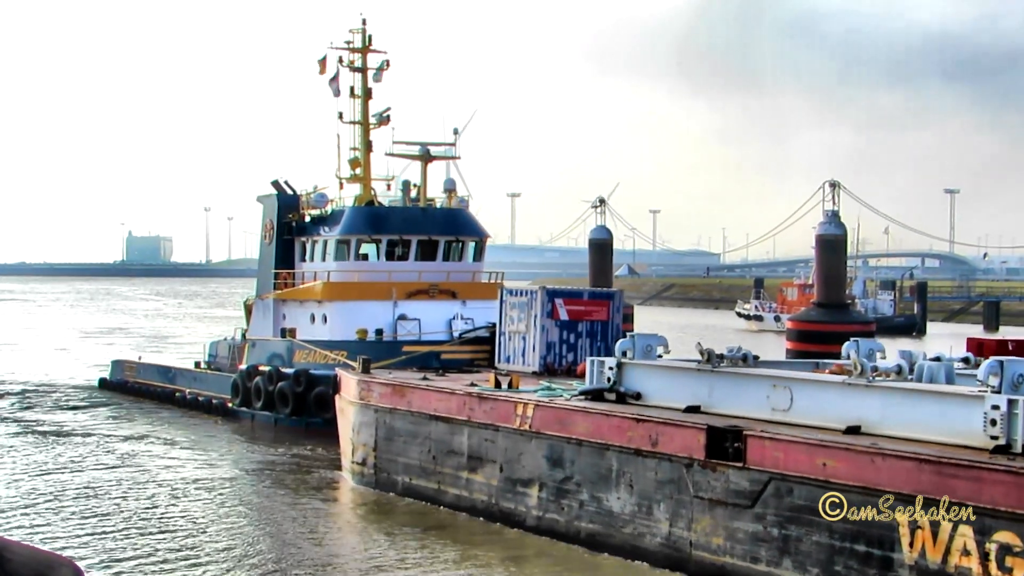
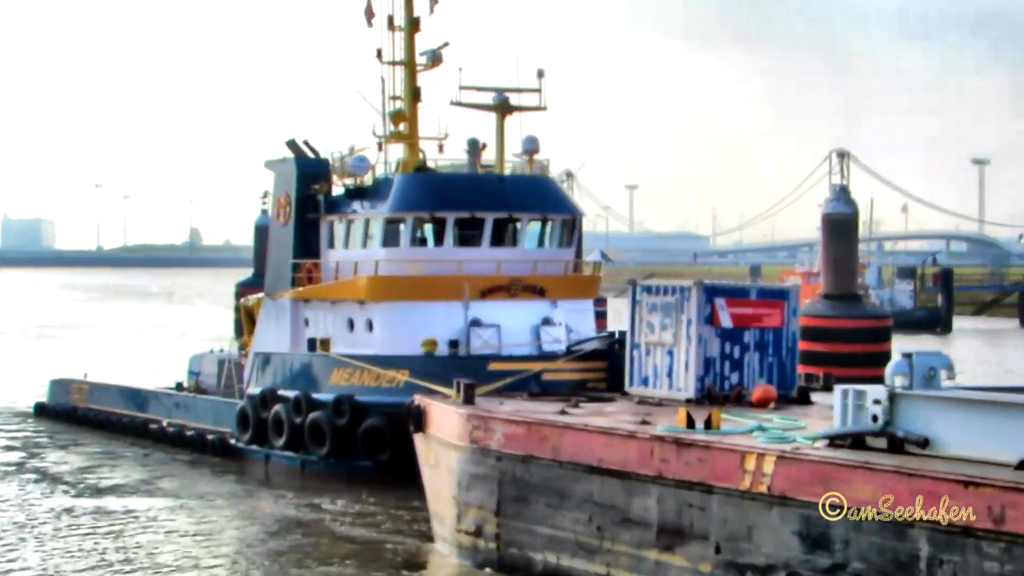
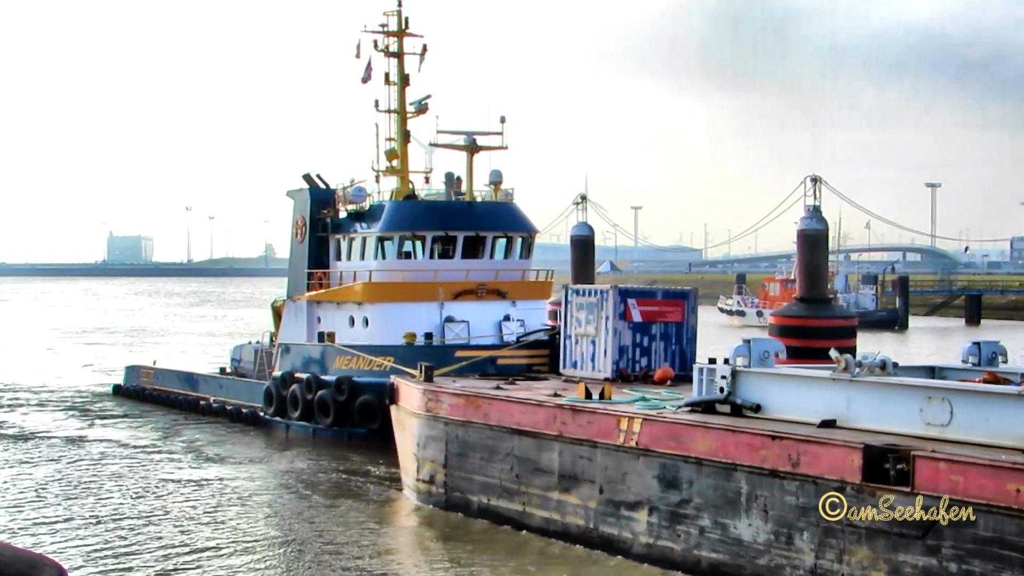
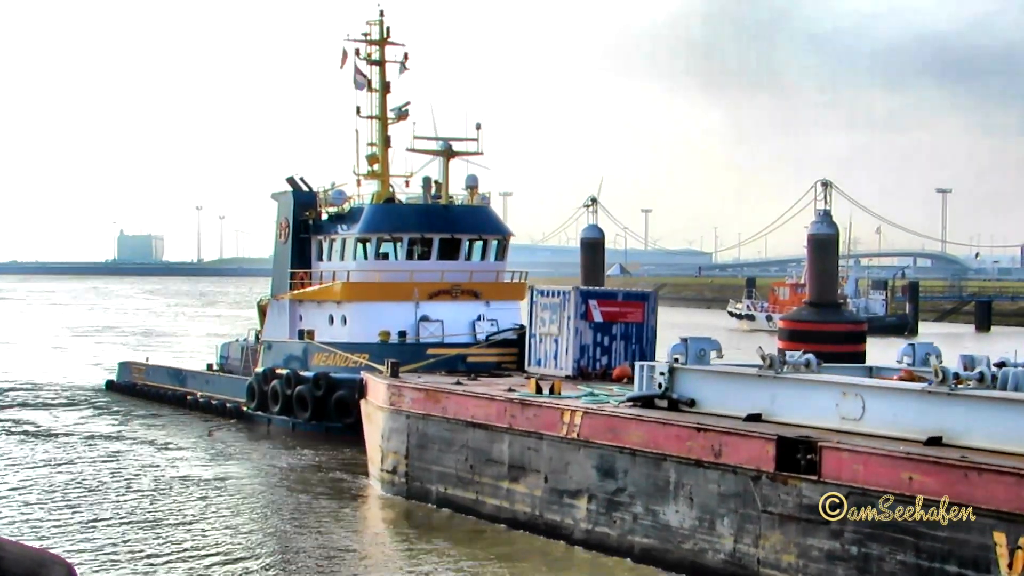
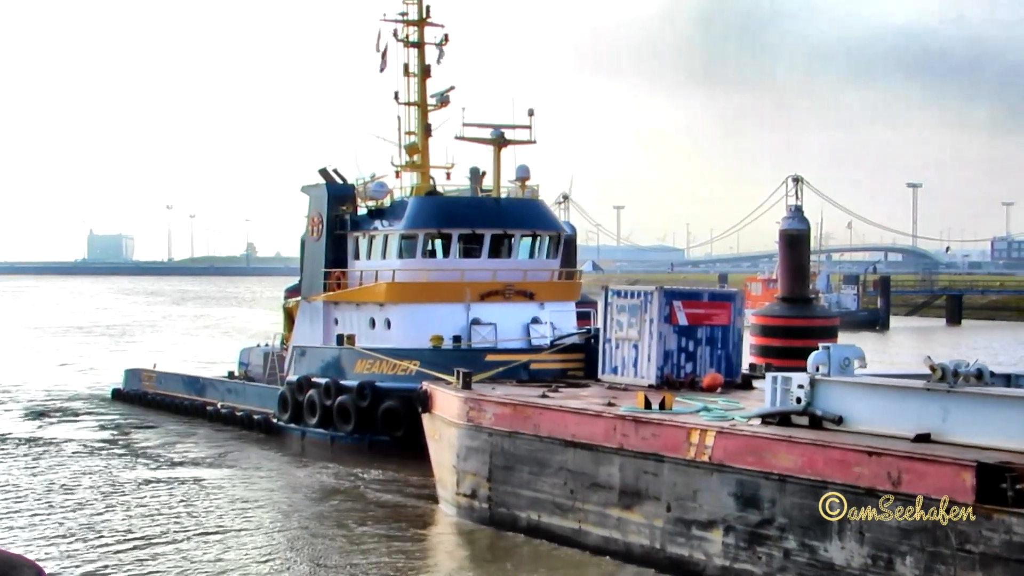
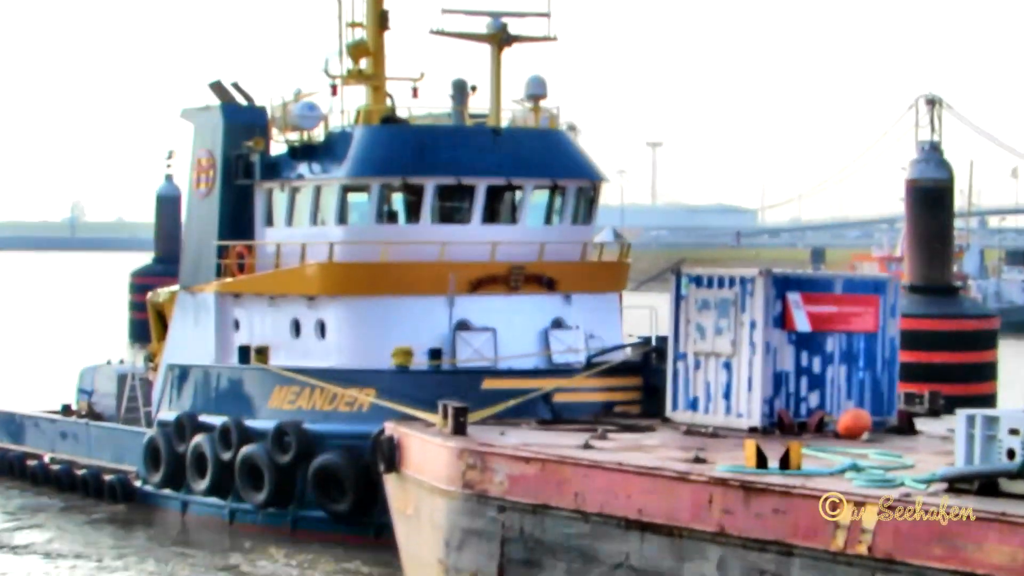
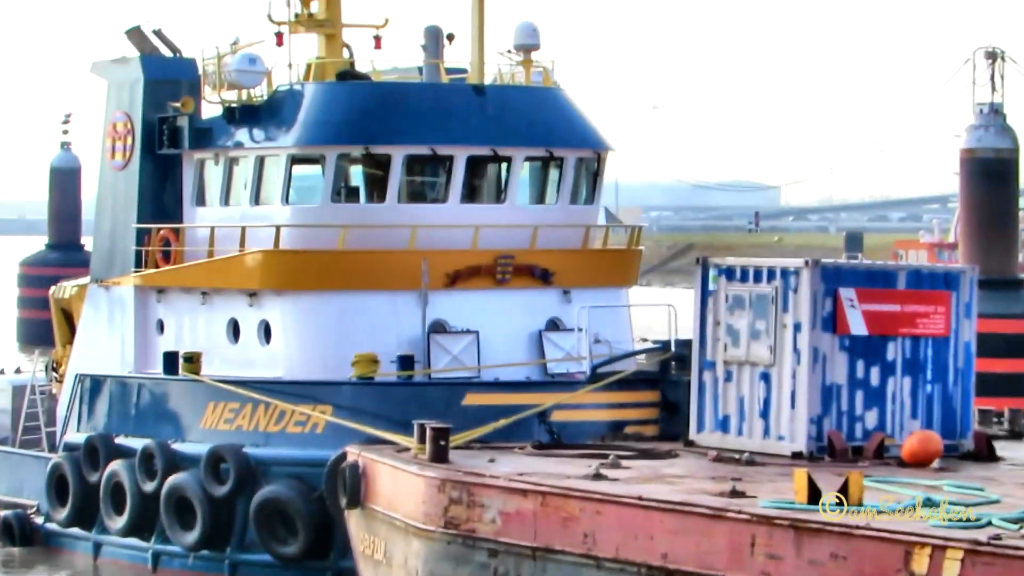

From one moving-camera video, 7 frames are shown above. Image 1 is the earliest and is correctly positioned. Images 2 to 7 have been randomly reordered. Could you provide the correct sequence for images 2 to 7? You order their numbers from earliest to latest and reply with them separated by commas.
4, 3, 5, 2, 6, 7
